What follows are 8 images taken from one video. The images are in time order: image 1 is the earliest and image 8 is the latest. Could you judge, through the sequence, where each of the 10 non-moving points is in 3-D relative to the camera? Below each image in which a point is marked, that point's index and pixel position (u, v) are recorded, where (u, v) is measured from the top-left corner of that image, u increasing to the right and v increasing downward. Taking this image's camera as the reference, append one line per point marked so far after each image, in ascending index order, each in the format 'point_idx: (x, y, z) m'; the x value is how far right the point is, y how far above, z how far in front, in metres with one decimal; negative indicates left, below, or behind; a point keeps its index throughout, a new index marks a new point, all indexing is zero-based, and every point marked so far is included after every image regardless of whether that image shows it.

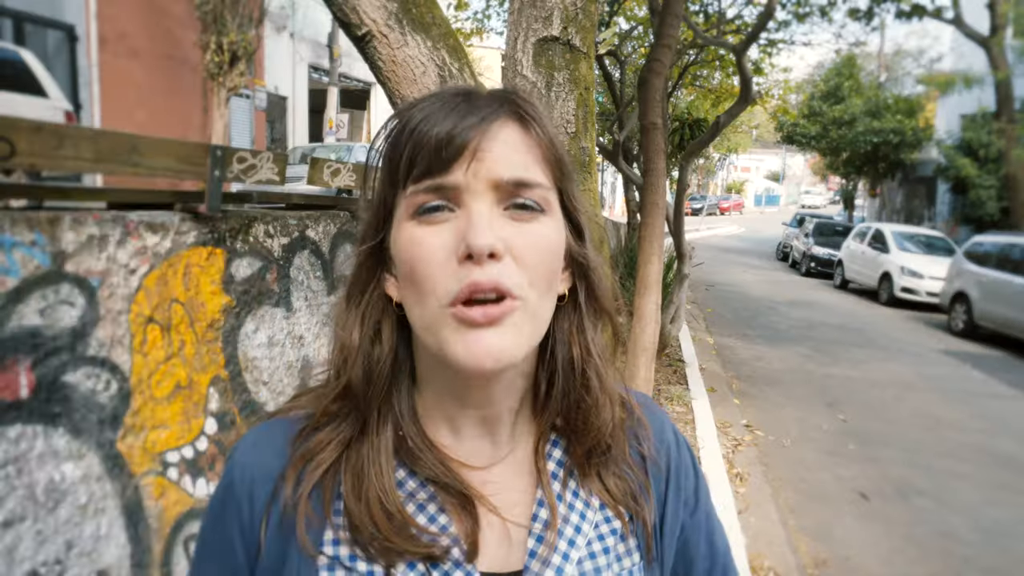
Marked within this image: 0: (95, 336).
0: (-1.2, -0.1, +2.1) m
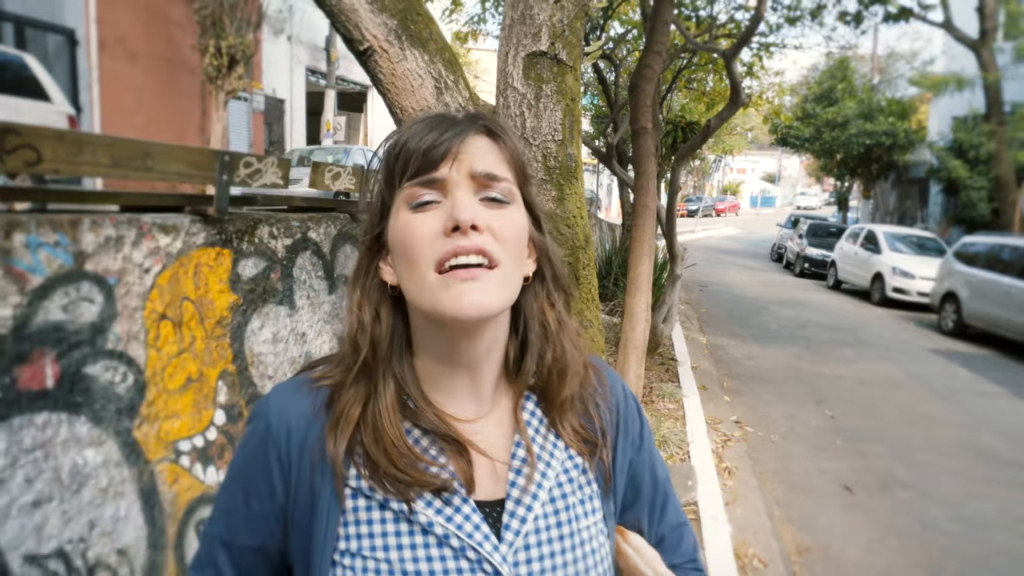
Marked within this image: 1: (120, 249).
0: (-1.2, -0.1, +2.2) m
1: (-1.2, +0.1, +2.3) m
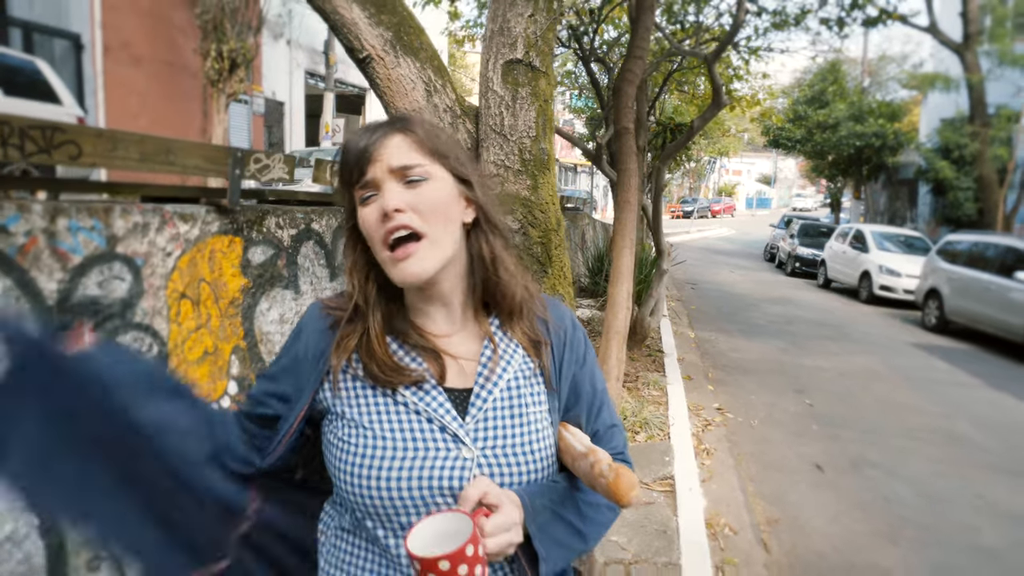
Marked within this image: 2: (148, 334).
0: (-1.2, -0.1, +2.5) m
1: (-1.2, +0.2, +2.5) m
2: (-1.2, -0.2, +2.5) m
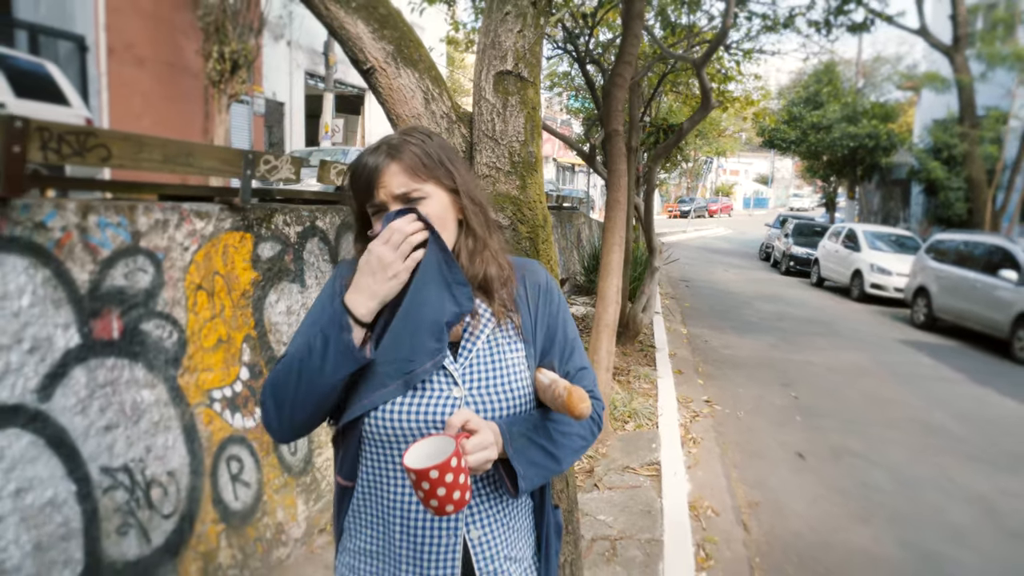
0: (-1.3, 0.0, +2.7) m
1: (-1.3, +0.2, +2.8) m
2: (-1.3, -0.1, +2.7) m
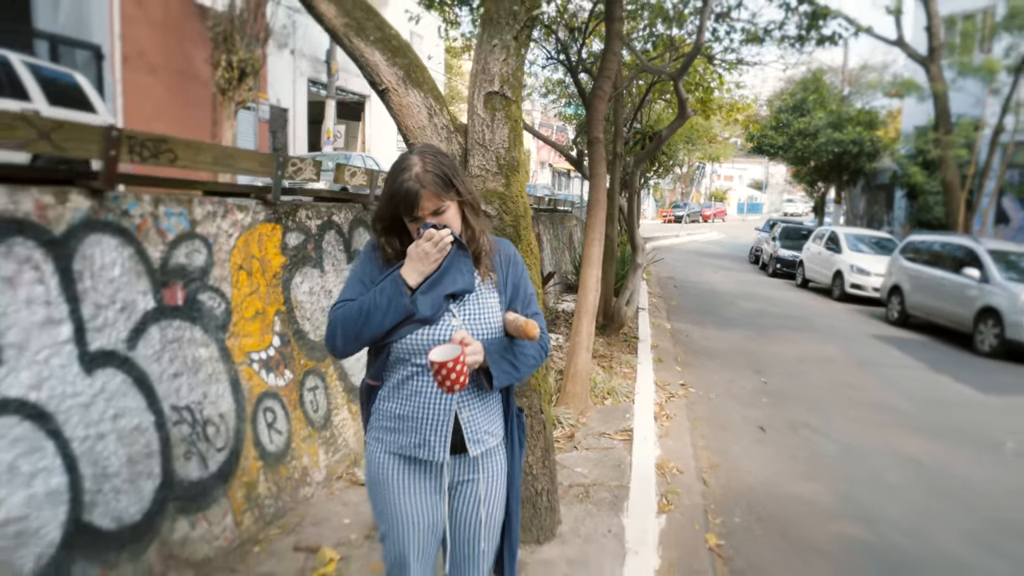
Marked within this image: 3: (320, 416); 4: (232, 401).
0: (-1.3, +0.1, +3.3) m
1: (-1.3, +0.3, +3.4) m
2: (-1.3, 0.0, +3.3) m
3: (-1.0, -0.7, +4.0) m
4: (-1.2, -0.5, +3.3) m
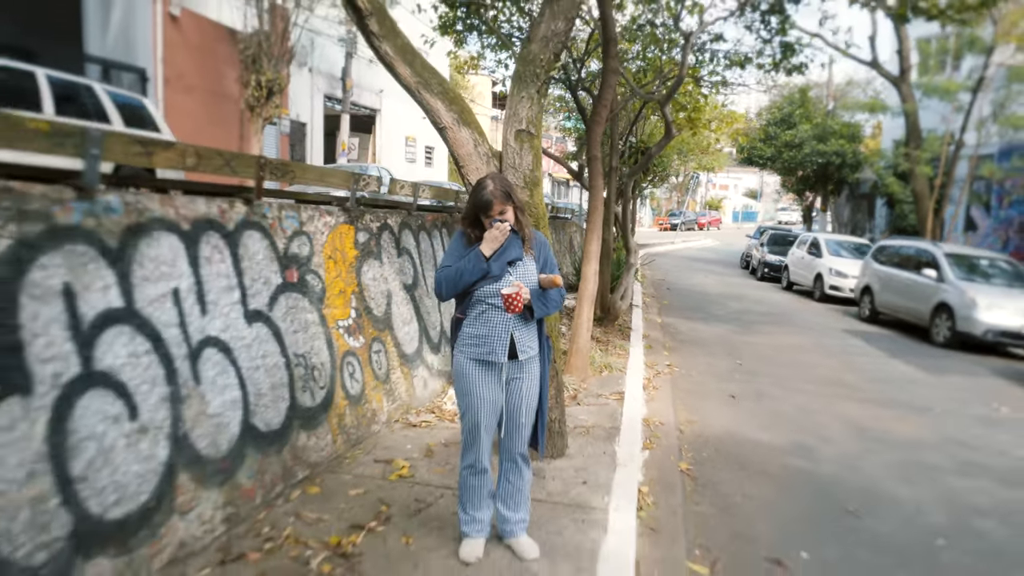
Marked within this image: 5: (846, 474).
0: (-1.2, +0.2, +4.5) m
1: (-1.2, +0.4, +4.6) m
2: (-1.2, +0.1, +4.5) m
3: (-0.9, -0.6, +5.2) m
4: (-1.1, -0.4, +4.5) m
5: (+2.3, -1.3, +5.1) m
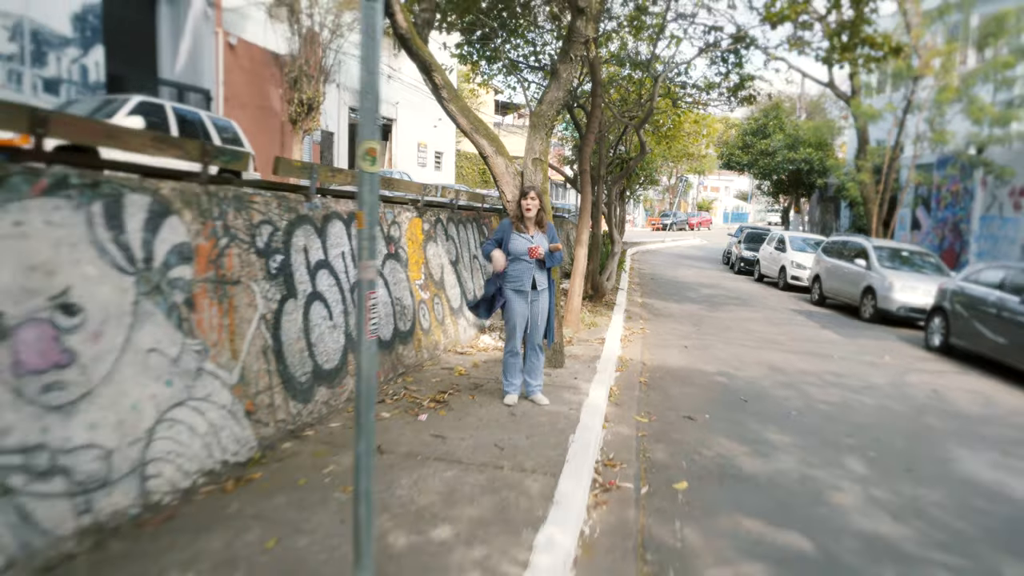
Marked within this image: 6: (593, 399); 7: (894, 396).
0: (-1.0, +0.4, +7.0) m
1: (-1.0, +0.7, +7.1) m
2: (-1.0, +0.4, +7.0) m
3: (-0.7, -0.3, +7.7) m
4: (-1.0, -0.1, +7.0) m
5: (+2.4, -1.0, +7.6) m
6: (+0.7, -0.9, +6.0) m
7: (+3.8, -1.1, +7.4) m
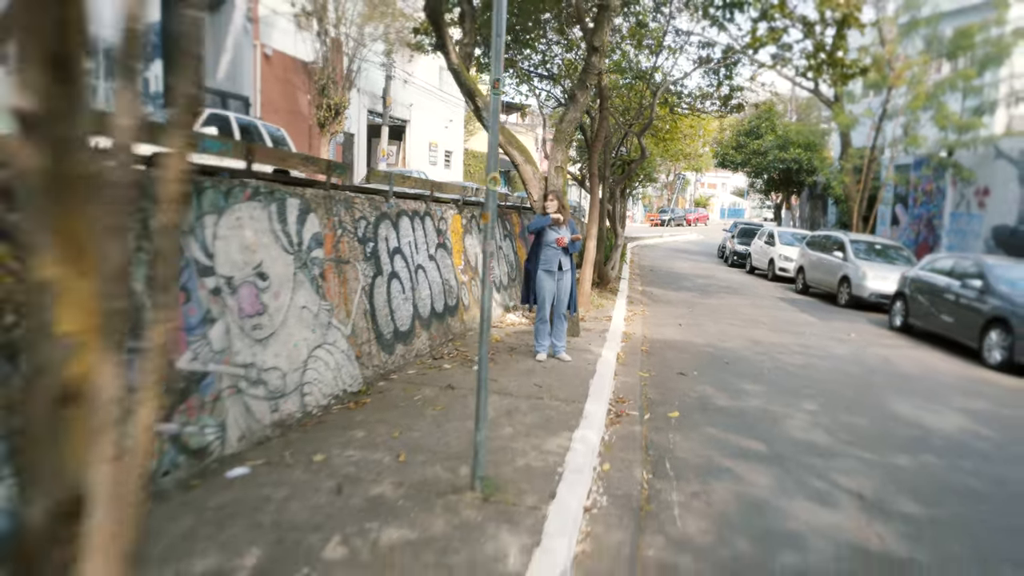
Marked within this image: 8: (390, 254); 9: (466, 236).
0: (-0.7, +0.6, +8.6) m
1: (-0.7, +0.9, +8.7) m
2: (-0.7, +0.5, +8.6) m
3: (-0.4, -0.1, +9.3) m
4: (-0.7, +0.1, +8.6) m
5: (+2.7, -0.8, +9.2) m
6: (+1.0, -0.7, +7.6) m
7: (+4.1, -0.9, +9.0) m
8: (-1.1, +0.3, +6.8) m
9: (-0.6, +0.6, +9.2) m
